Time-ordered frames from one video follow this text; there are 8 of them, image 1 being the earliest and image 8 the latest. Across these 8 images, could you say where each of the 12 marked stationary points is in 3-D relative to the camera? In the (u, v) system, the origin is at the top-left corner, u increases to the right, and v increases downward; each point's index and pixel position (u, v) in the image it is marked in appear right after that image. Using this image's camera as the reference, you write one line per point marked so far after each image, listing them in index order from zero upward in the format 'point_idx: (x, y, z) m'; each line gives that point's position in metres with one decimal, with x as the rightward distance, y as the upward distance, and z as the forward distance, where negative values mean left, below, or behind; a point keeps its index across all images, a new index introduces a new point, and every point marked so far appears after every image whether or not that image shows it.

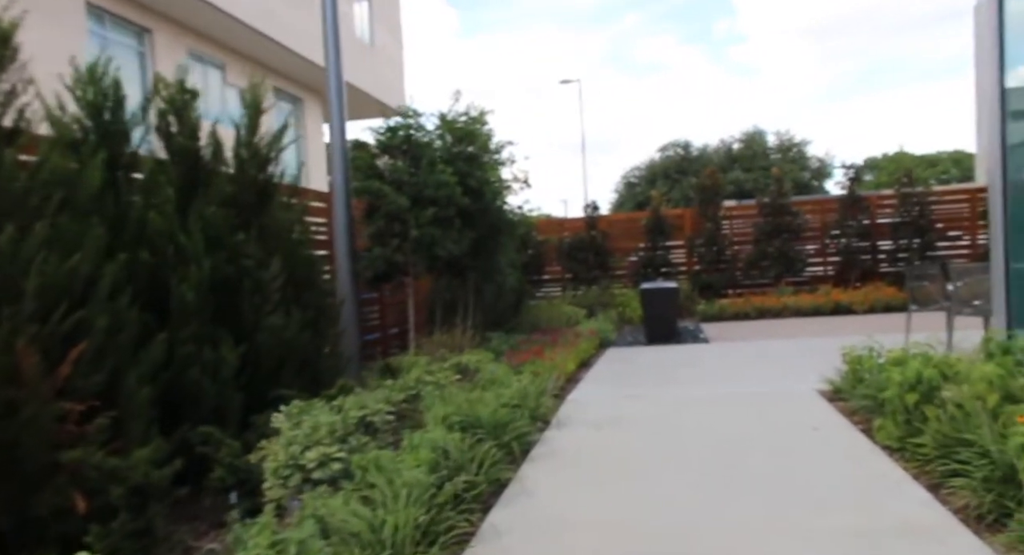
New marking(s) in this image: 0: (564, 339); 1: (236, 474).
0: (+0.7, -0.8, +10.0) m
1: (-1.5, -1.1, +4.4) m
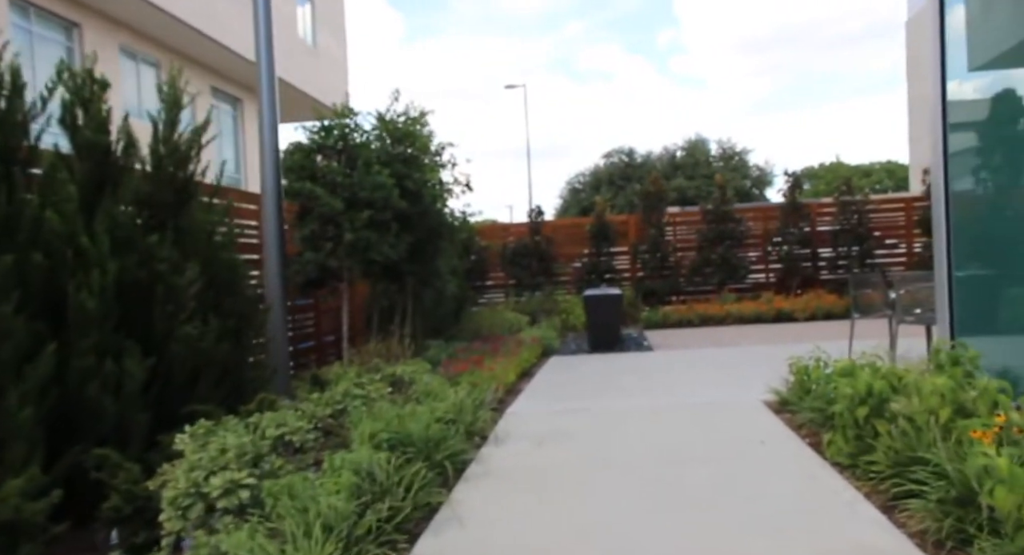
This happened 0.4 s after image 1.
0: (-0.1, -0.8, +9.7) m
1: (-1.9, -1.1, +4.0) m
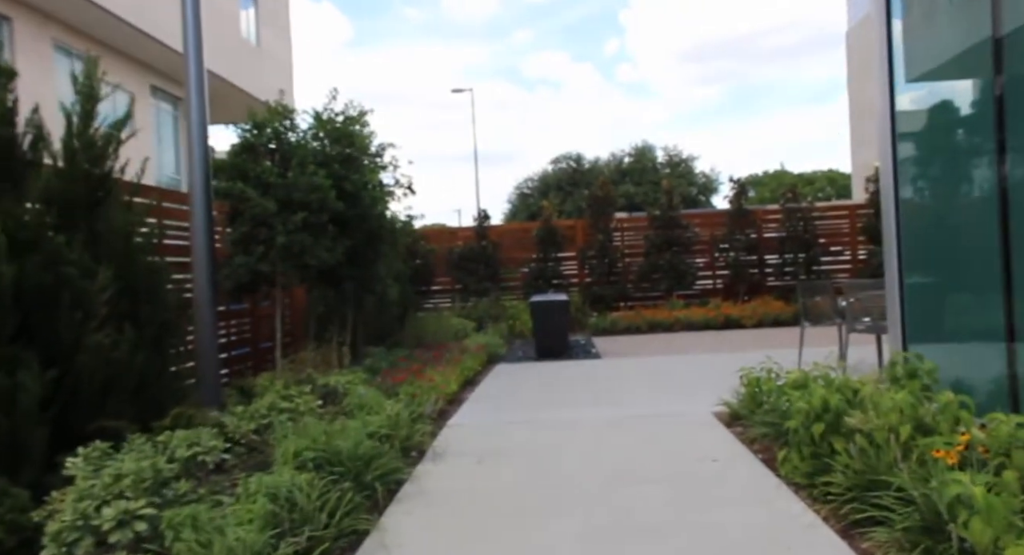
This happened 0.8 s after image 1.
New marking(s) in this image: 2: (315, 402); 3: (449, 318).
0: (-0.7, -0.9, +9.4) m
1: (-2.2, -1.1, +3.5) m
2: (-1.3, -0.8, +5.2) m
3: (-1.1, -0.7, +13.7) m
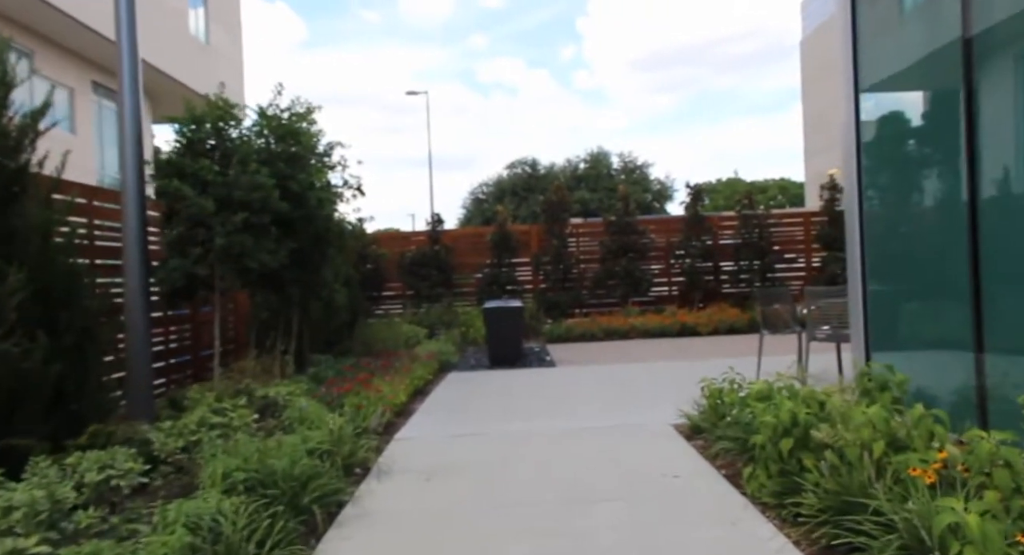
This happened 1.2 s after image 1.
0: (-1.3, -1.0, +9.0) m
1: (-2.4, -1.2, +3.1) m
2: (-1.6, -0.8, +4.8) m
3: (-1.9, -0.8, +13.3) m
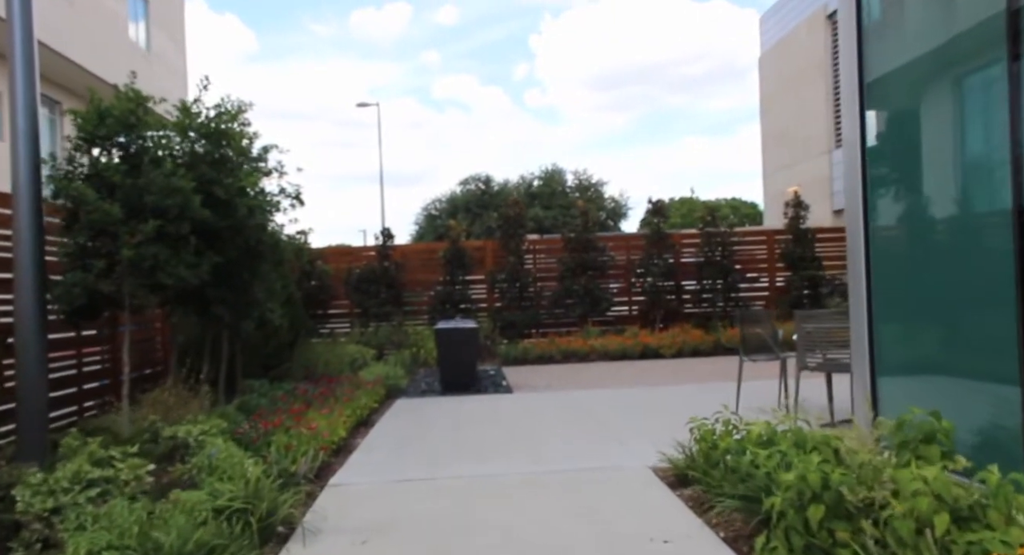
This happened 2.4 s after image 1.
0: (-1.8, -1.2, +8.1) m
1: (-2.5, -1.2, +2.2) m
2: (-1.8, -0.9, +3.9) m
3: (-2.6, -1.1, +12.4) m
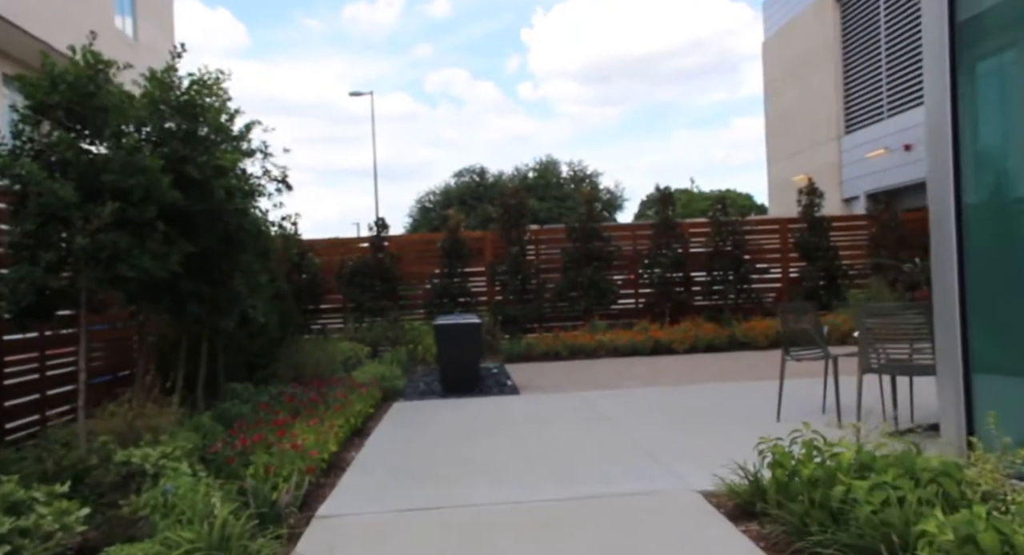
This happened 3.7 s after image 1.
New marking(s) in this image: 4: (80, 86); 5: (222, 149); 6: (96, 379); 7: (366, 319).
0: (-1.7, -1.1, +7.3) m
1: (-2.4, -1.2, +1.3) m
2: (-1.7, -0.9, +3.1) m
3: (-2.5, -1.0, +11.6) m
4: (-3.0, +1.3, +5.5) m
5: (-2.3, +1.0, +6.3) m
6: (-3.9, -1.0, +7.2) m
7: (-2.6, -0.7, +14.0) m
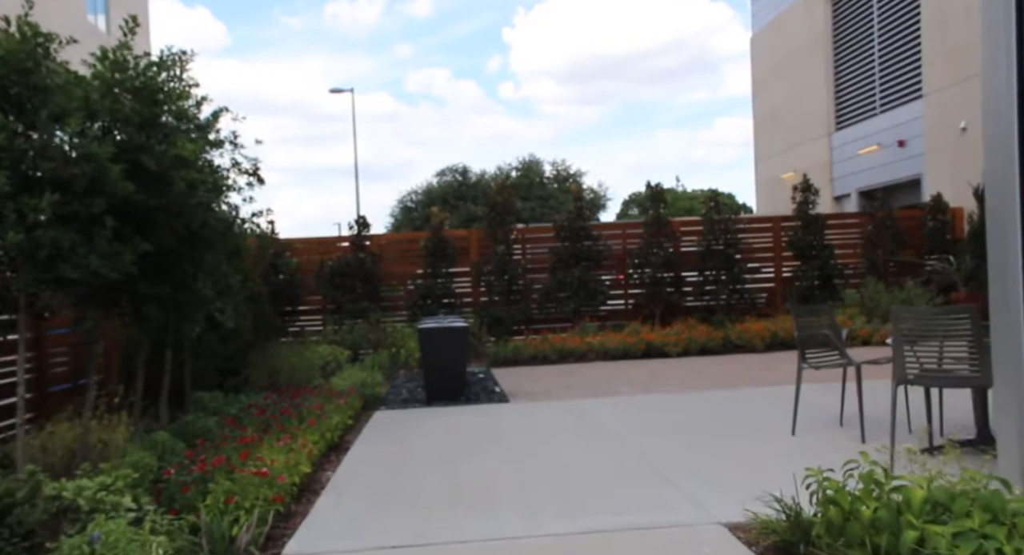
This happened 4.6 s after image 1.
0: (-1.7, -1.1, +6.7) m
1: (-2.3, -1.2, +0.7) m
2: (-1.7, -0.9, +2.5) m
3: (-2.7, -1.0, +10.9) m
4: (-3.0, +1.3, +4.9) m
5: (-2.3, +1.0, +5.7) m
6: (-4.0, -1.0, +6.5) m
7: (-2.8, -0.7, +13.4) m
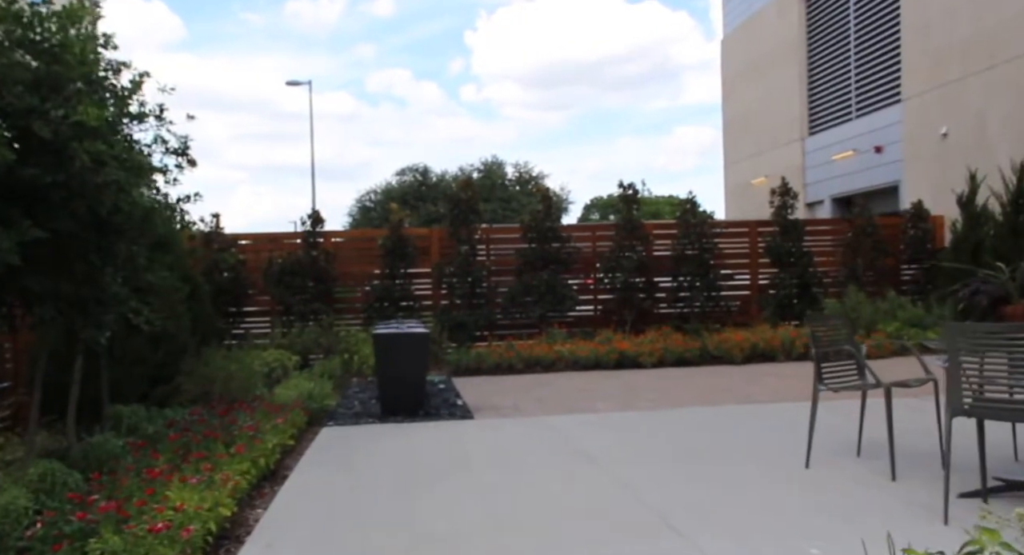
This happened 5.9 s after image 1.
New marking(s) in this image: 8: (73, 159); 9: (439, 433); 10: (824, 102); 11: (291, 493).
0: (-2.0, -1.1, +5.7) m
1: (-2.2, -1.1, -0.3) m
2: (-1.7, -0.9, +1.5) m
3: (-3.2, -0.9, +9.9) m
4: (-3.1, +1.3, +3.9) m
5: (-2.5, +1.0, +4.7) m
6: (-4.2, -0.9, +5.4) m
7: (-3.3, -0.7, +12.3) m
8: (-2.5, +0.7, +4.5) m
9: (-0.6, -1.4, +6.9) m
10: (+7.5, +4.2, +19.2) m
11: (-1.3, -1.3, +4.8) m
